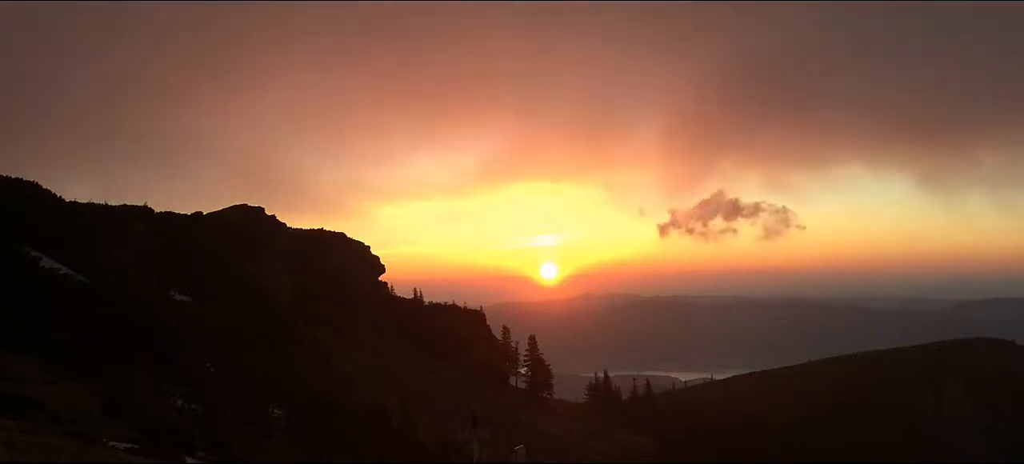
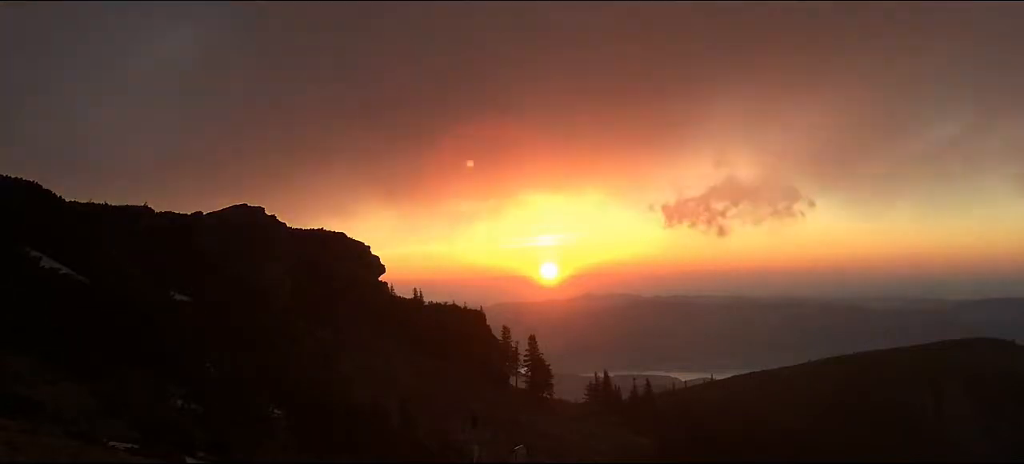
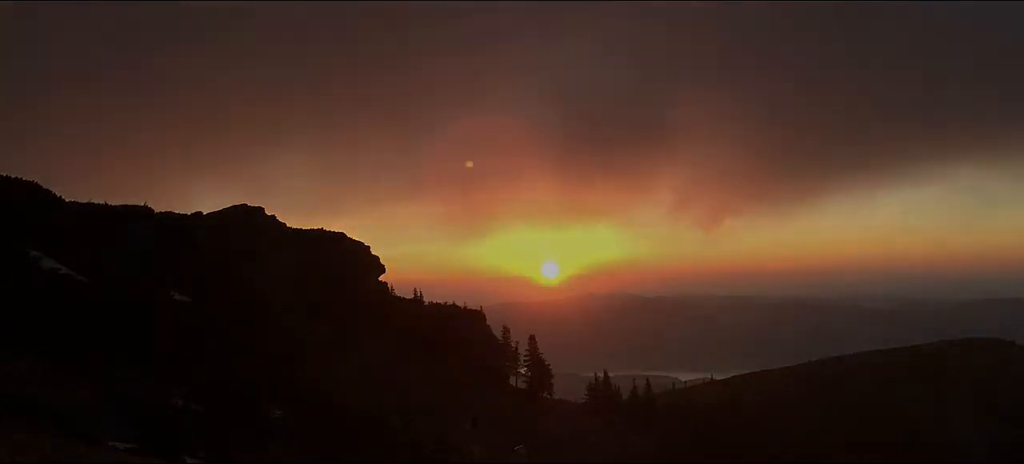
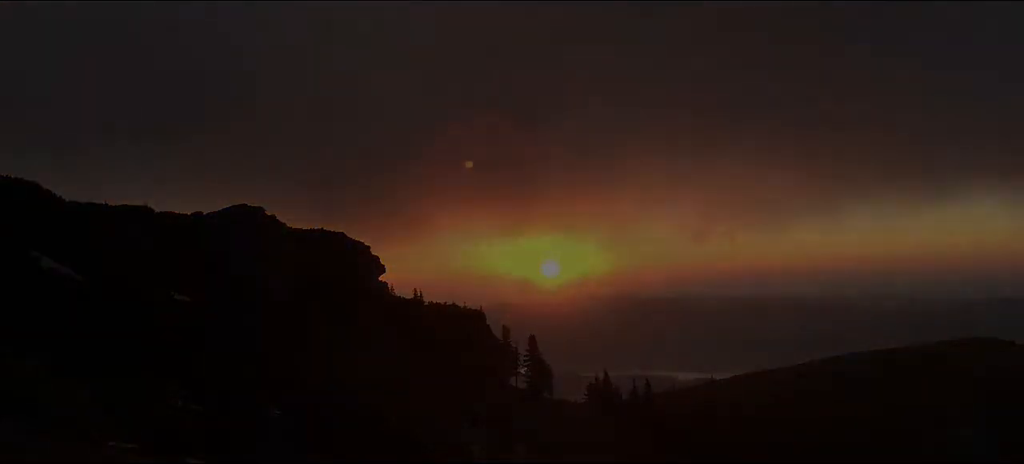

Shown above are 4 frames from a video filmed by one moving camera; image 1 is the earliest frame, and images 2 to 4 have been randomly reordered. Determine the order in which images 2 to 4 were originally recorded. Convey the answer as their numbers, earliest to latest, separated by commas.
2, 3, 4
